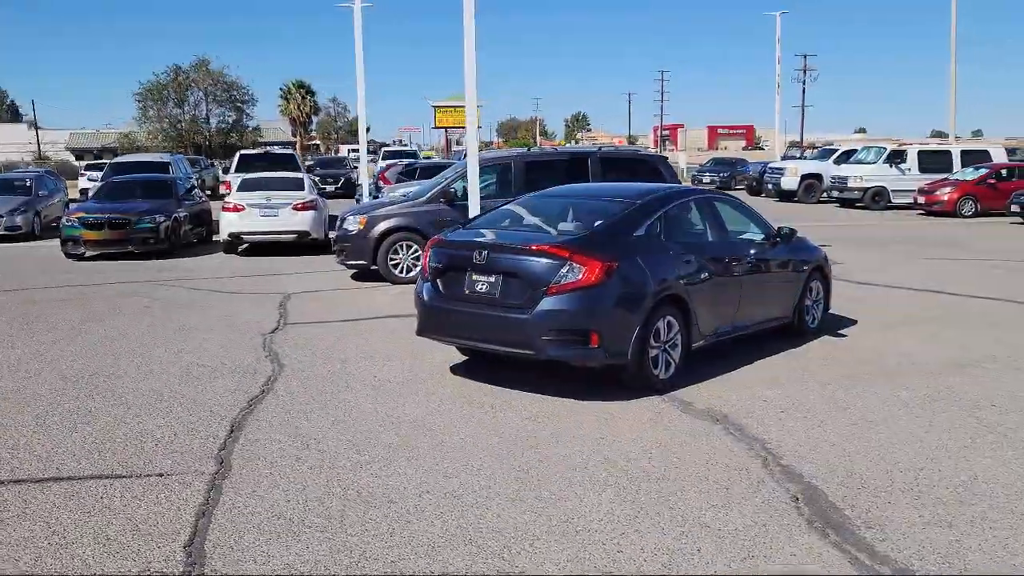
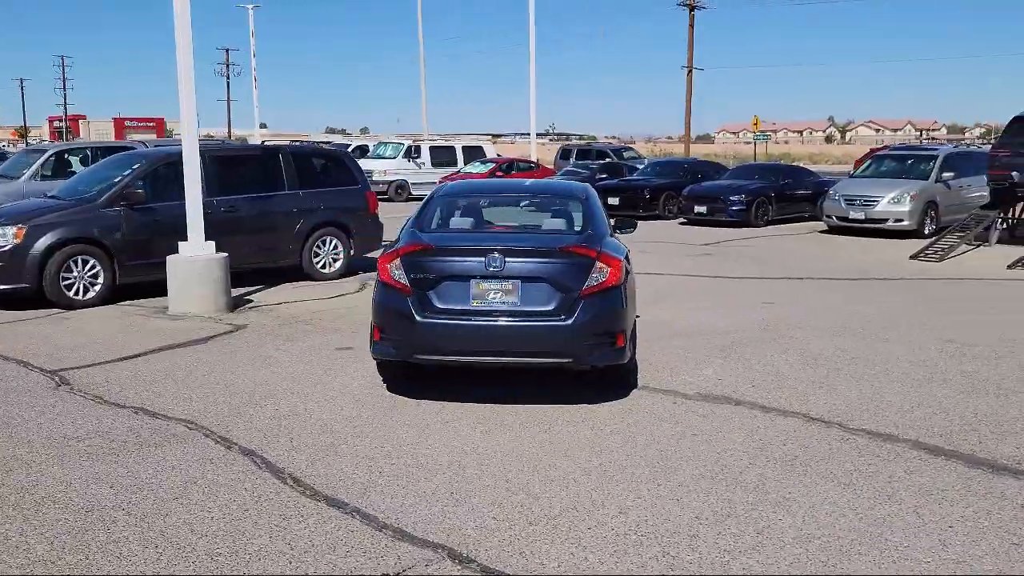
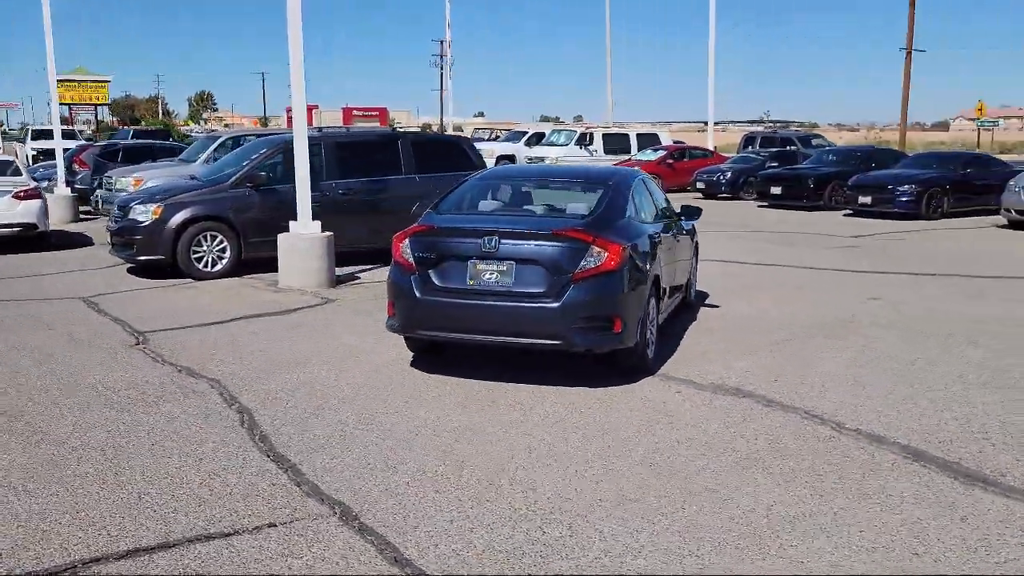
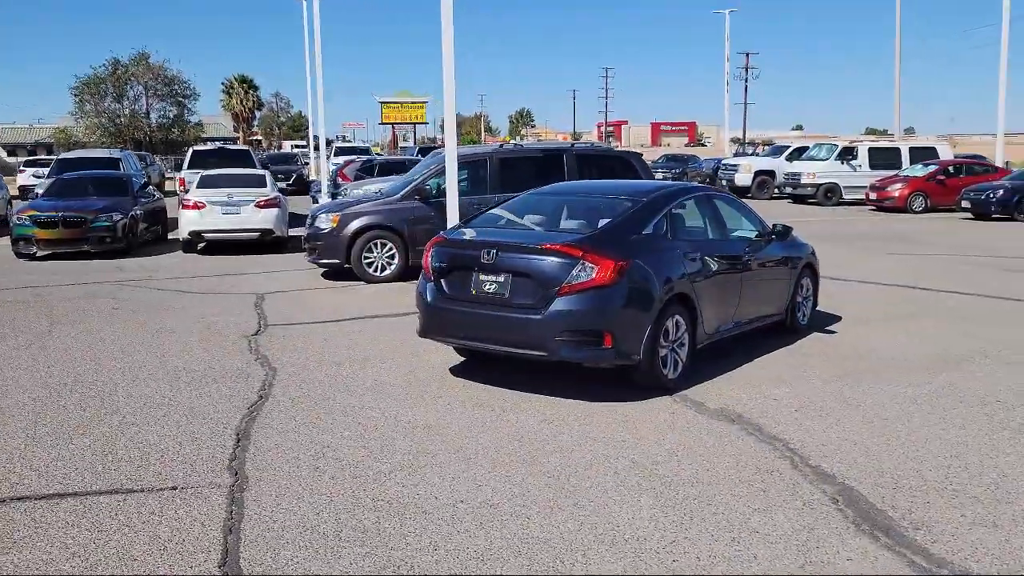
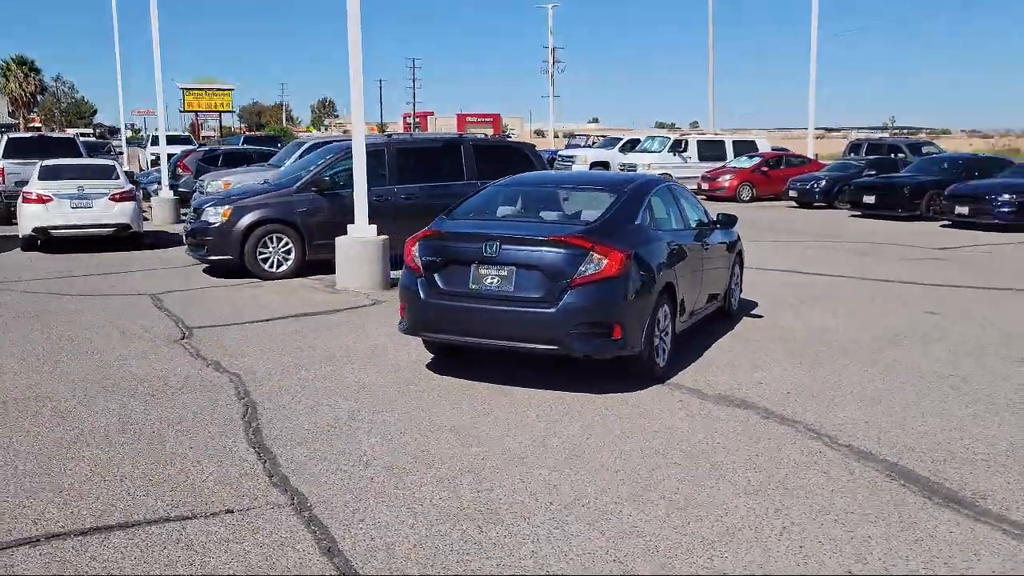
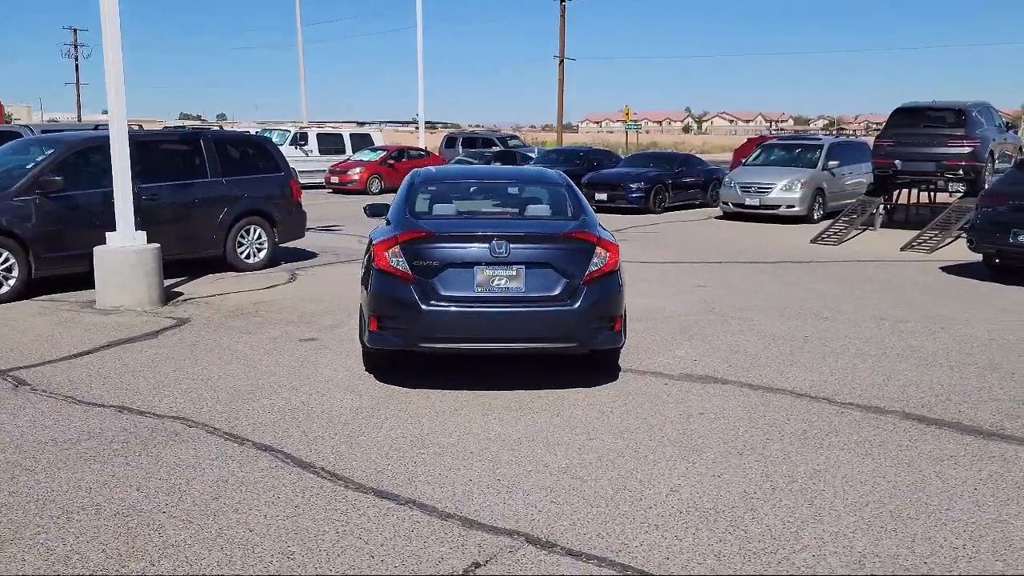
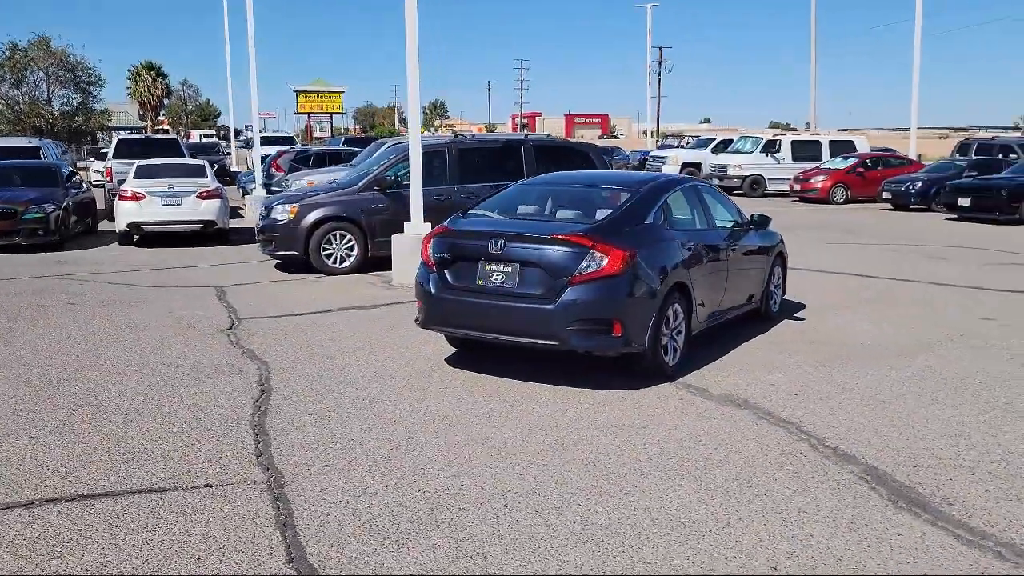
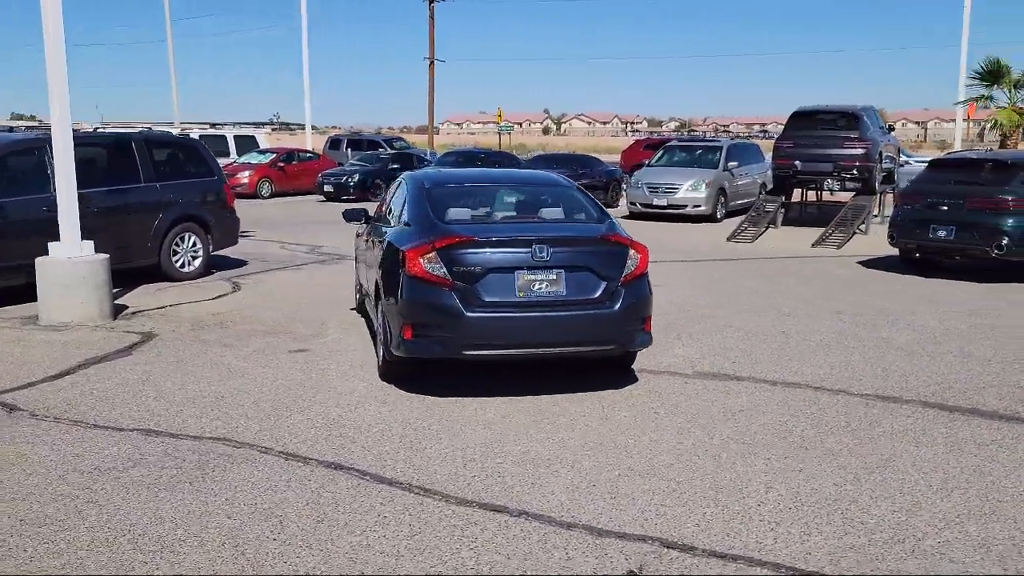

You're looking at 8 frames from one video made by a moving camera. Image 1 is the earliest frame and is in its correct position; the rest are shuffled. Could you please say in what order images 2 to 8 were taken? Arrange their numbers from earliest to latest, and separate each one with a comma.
4, 7, 5, 3, 2, 6, 8
